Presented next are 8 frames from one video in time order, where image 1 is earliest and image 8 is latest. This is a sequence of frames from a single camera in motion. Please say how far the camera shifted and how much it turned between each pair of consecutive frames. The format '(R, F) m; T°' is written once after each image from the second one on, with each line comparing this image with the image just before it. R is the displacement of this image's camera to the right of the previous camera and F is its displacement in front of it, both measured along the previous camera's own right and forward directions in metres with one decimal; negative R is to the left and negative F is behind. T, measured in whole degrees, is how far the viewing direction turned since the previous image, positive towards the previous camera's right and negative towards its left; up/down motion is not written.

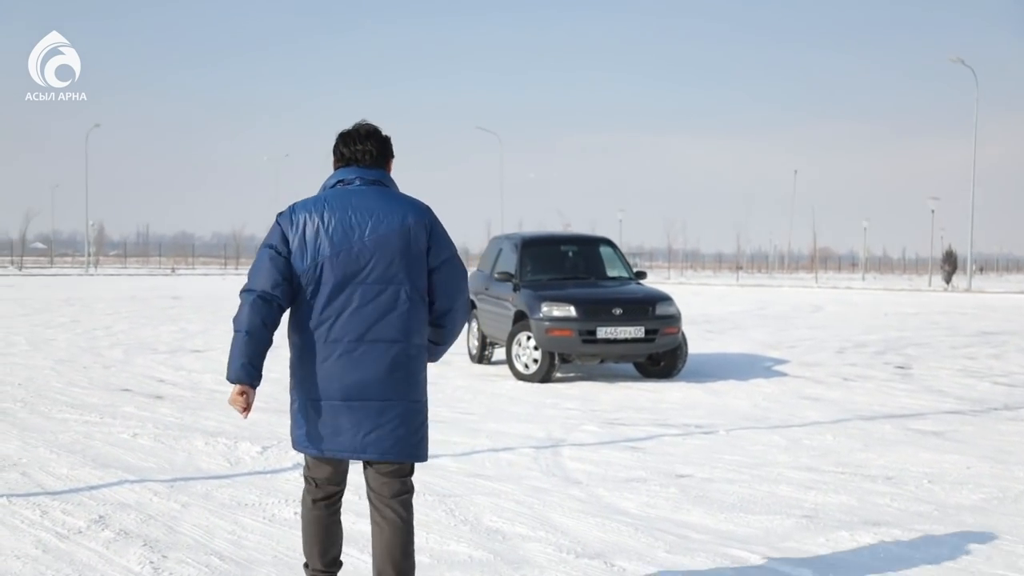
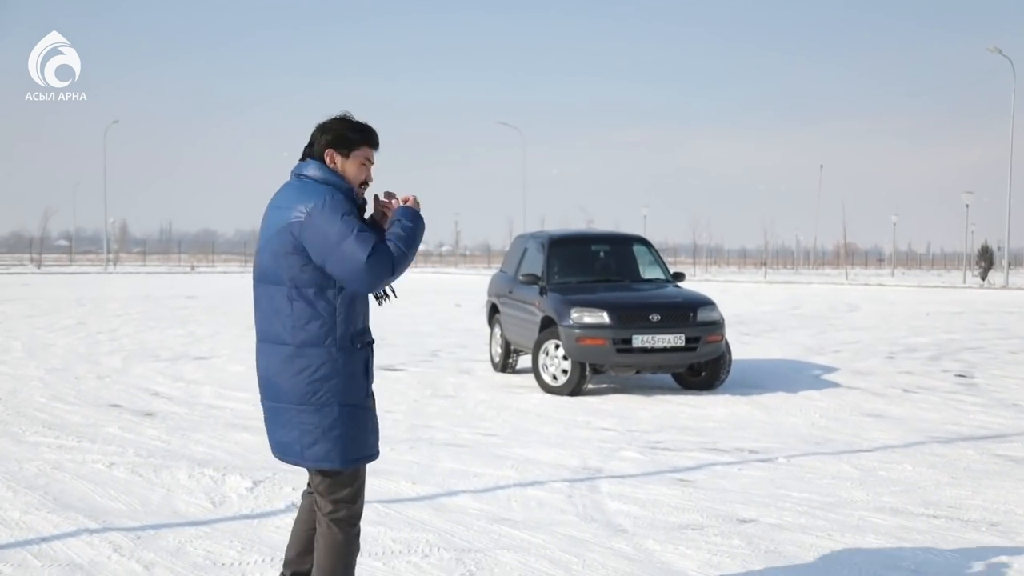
(-0.1, +1.0) m; -1°
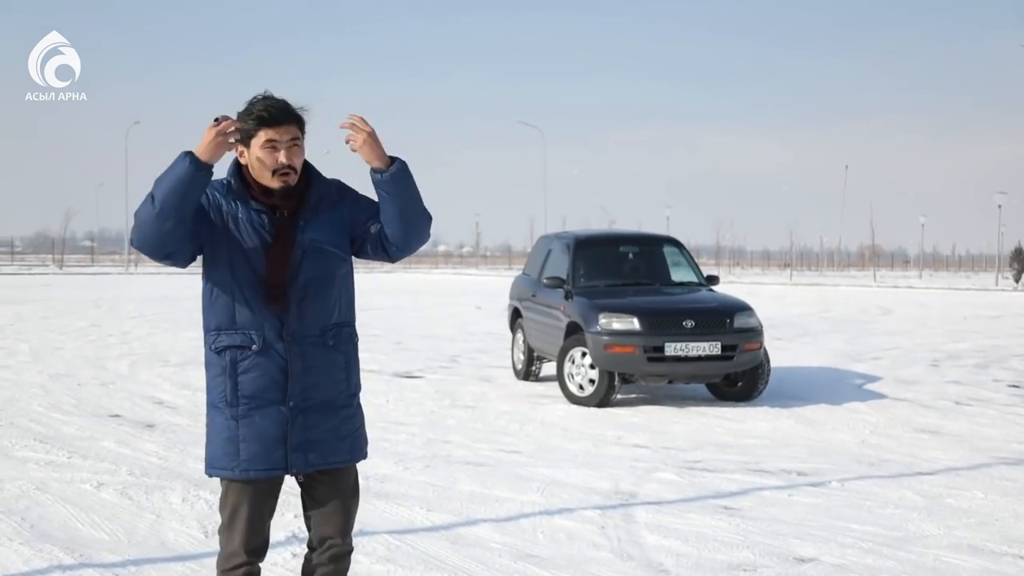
(0.0, +0.6) m; -1°
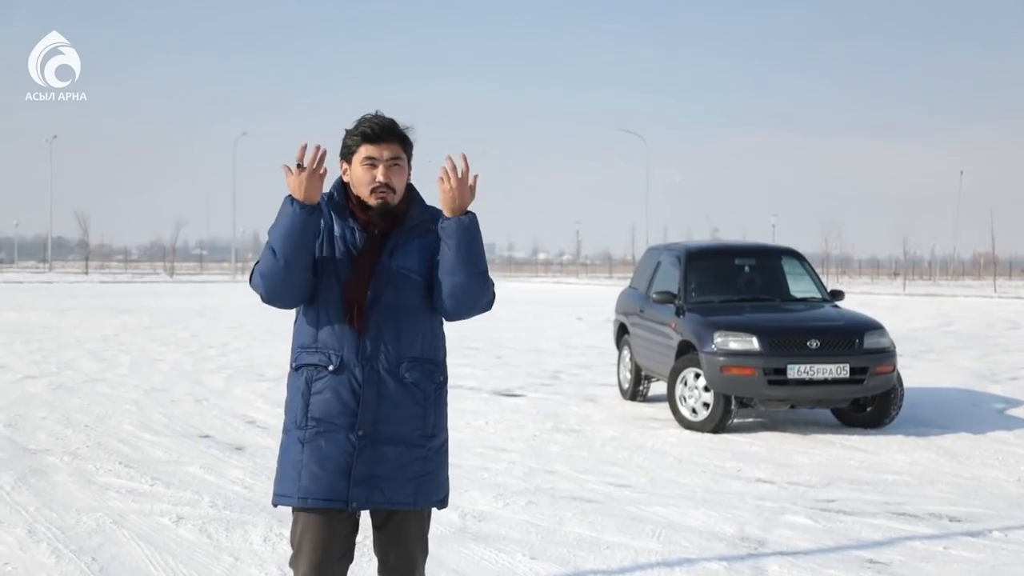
(-0.1, +0.6) m; -6°
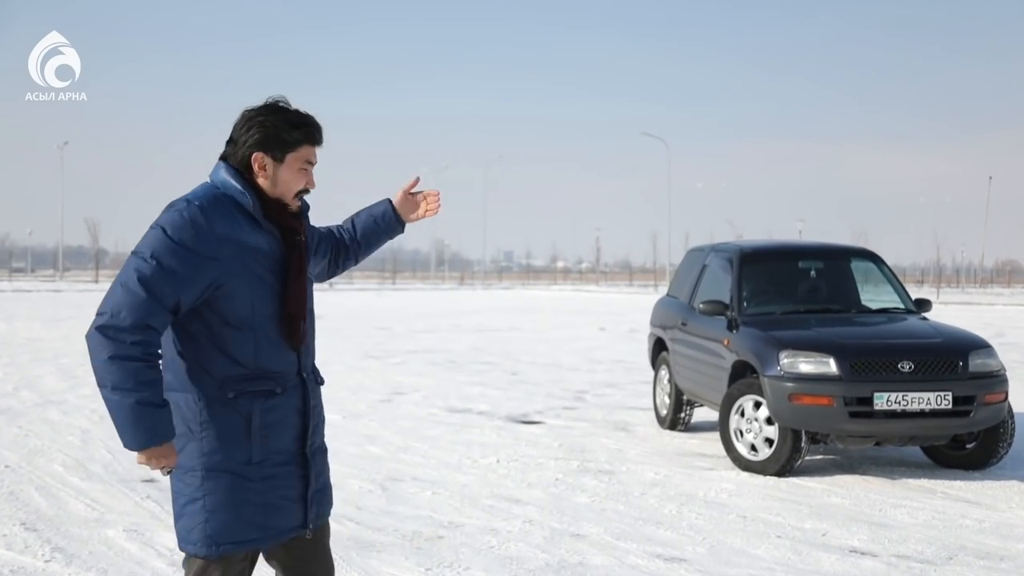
(0.0, +1.6) m; -1°
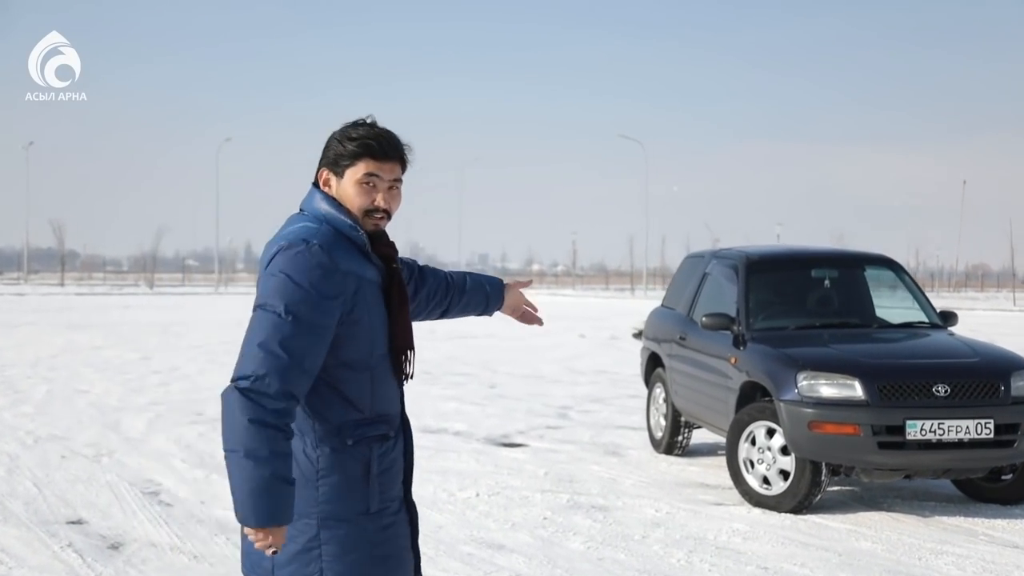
(0.0, +0.9) m; +1°
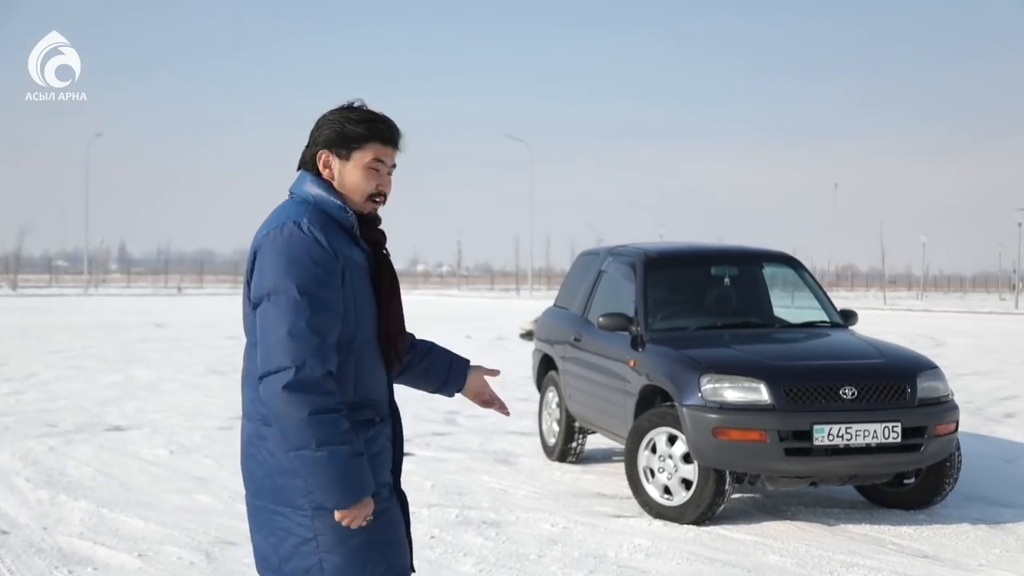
(0.0, +0.5) m; +7°
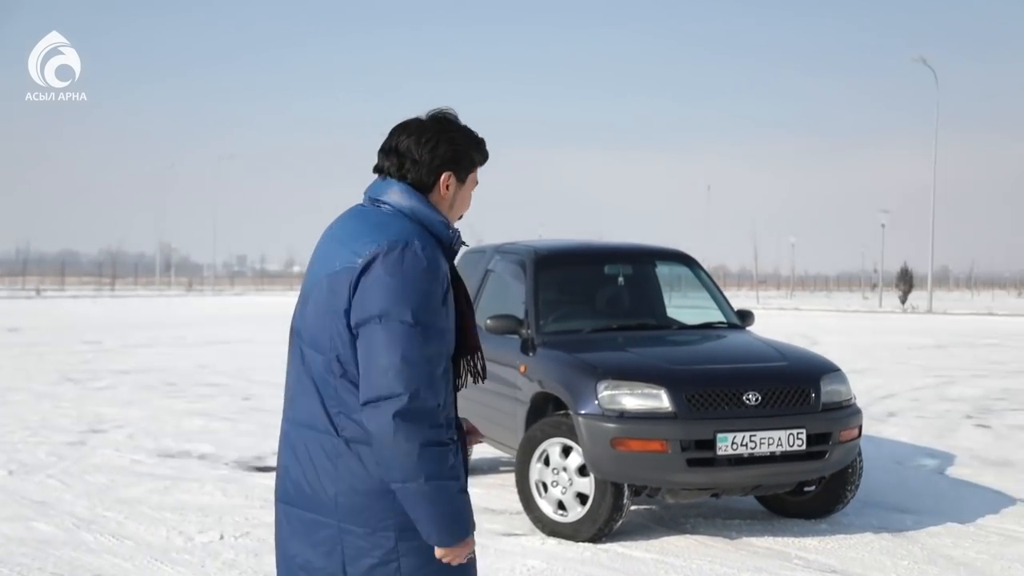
(0.0, +0.5) m; +7°
